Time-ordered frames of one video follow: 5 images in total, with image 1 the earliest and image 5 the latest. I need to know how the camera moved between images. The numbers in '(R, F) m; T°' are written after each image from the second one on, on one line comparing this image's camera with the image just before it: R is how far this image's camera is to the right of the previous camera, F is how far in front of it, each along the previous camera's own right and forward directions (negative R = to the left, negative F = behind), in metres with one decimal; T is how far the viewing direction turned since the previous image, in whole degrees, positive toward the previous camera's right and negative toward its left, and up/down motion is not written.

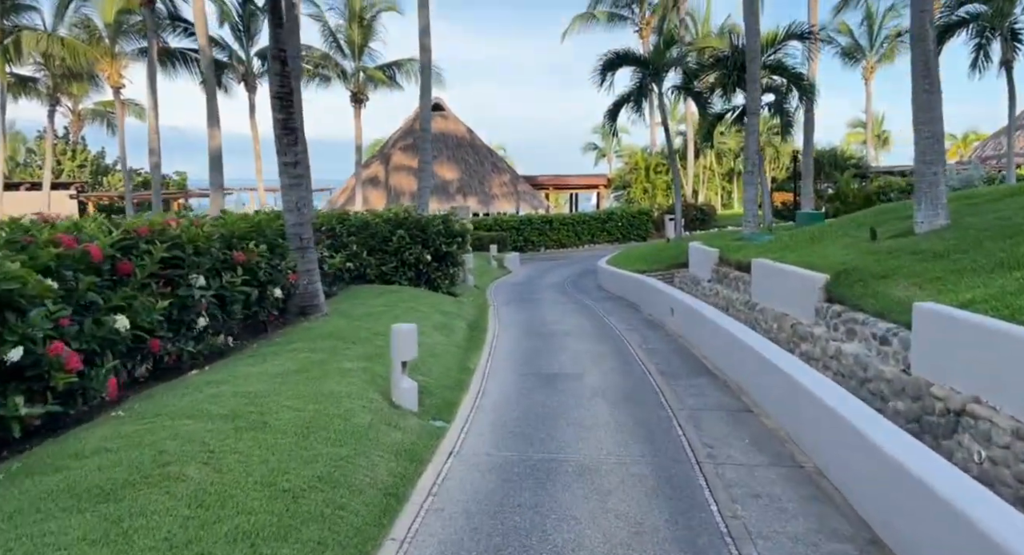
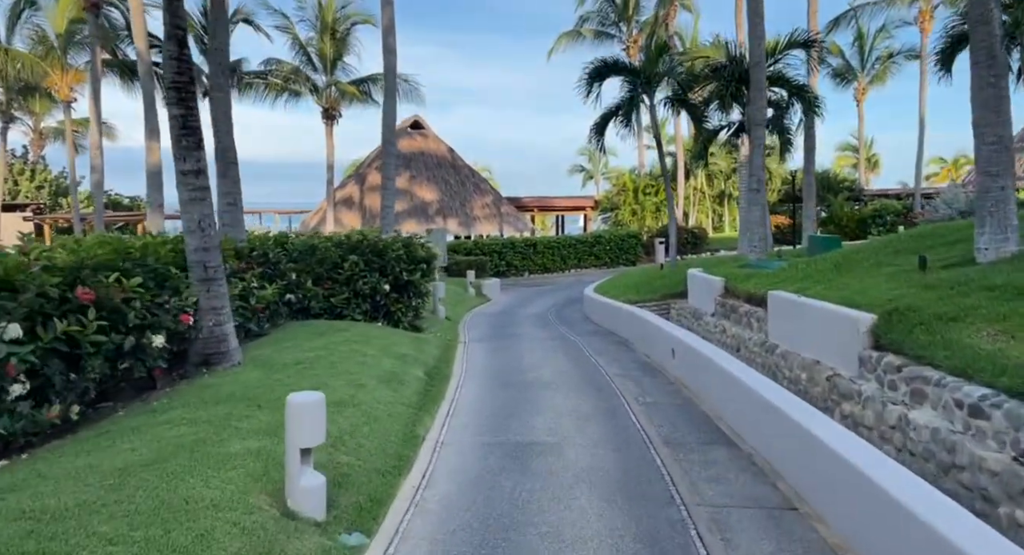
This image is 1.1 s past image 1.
(+0.2, +2.1) m; +1°
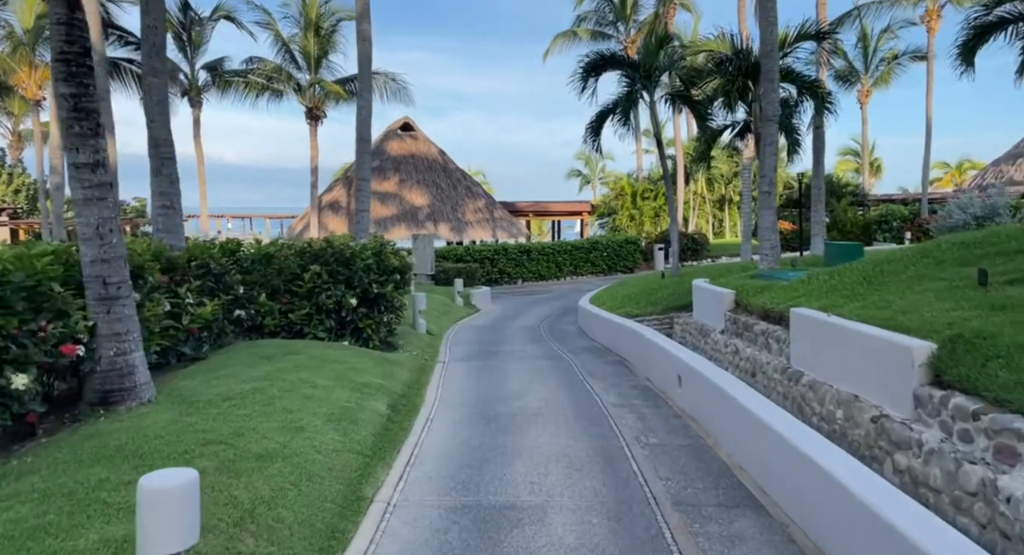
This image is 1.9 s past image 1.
(+0.2, +1.5) m; 0°
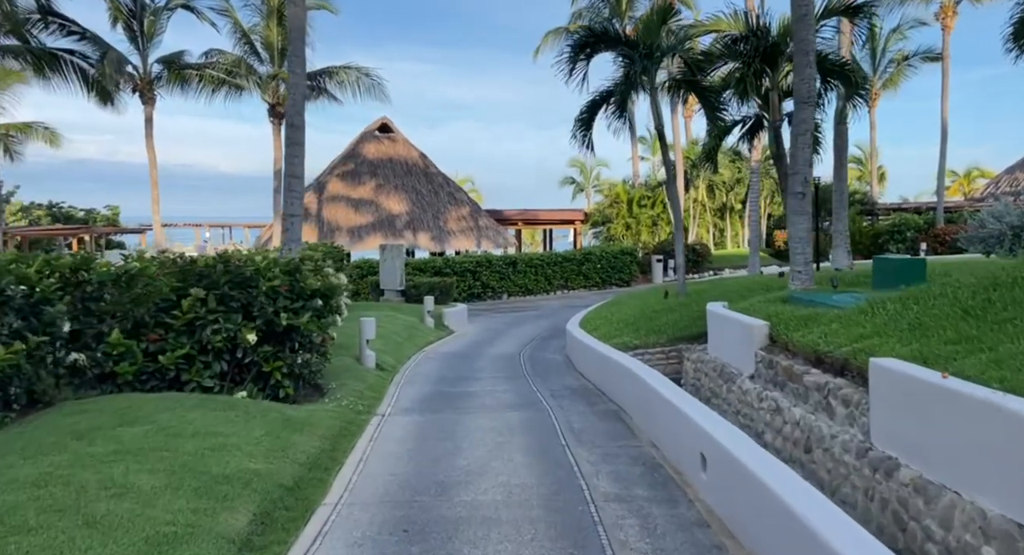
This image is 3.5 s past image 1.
(+0.4, +2.9) m; 0°
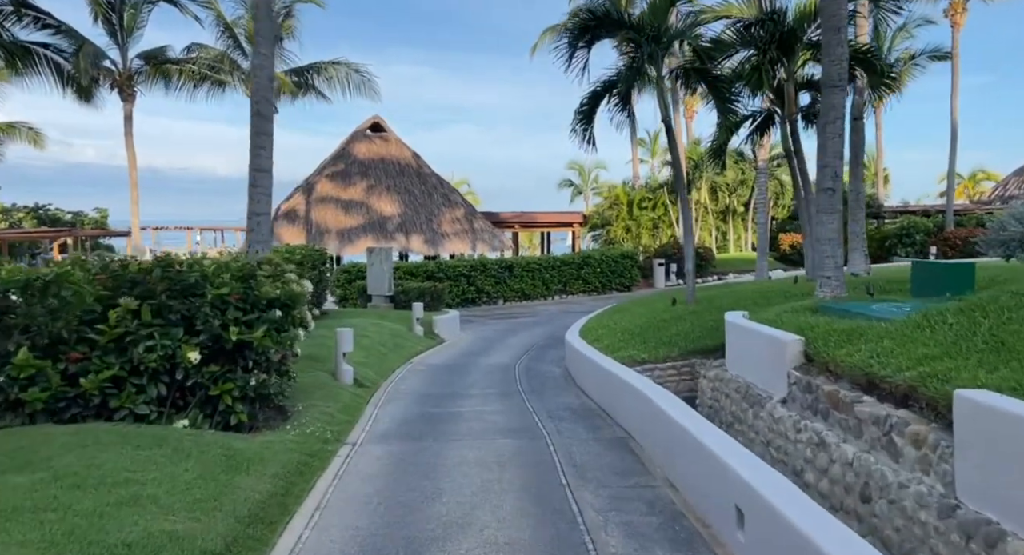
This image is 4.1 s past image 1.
(+0.1, +1.3) m; 0°
